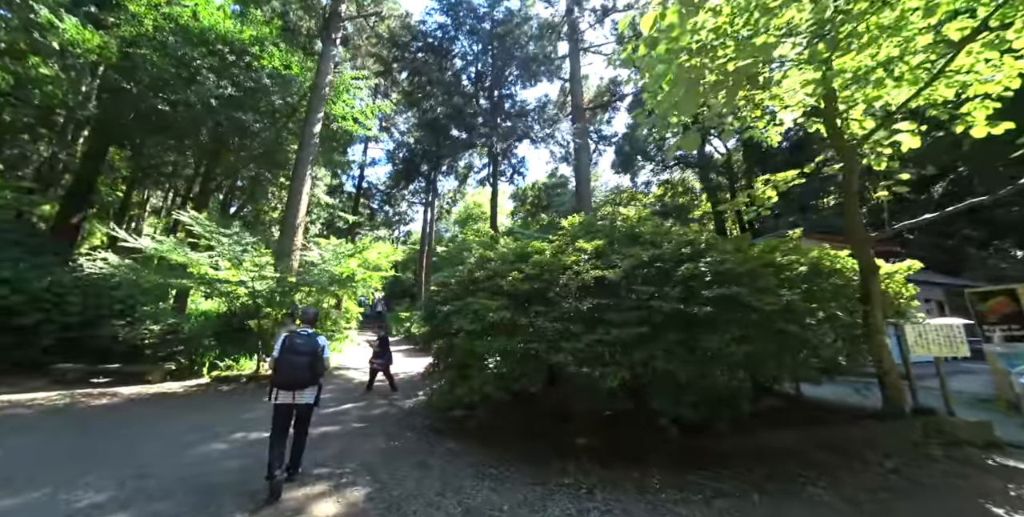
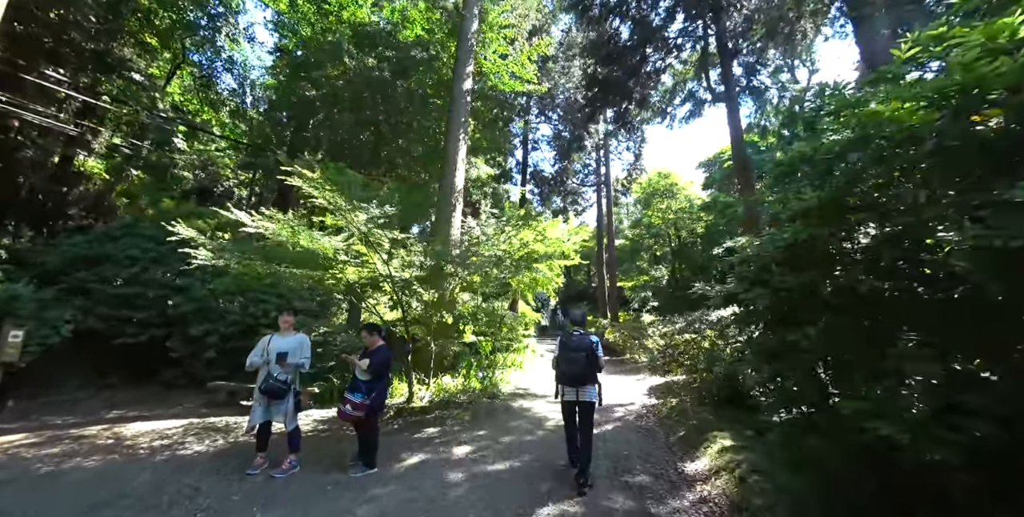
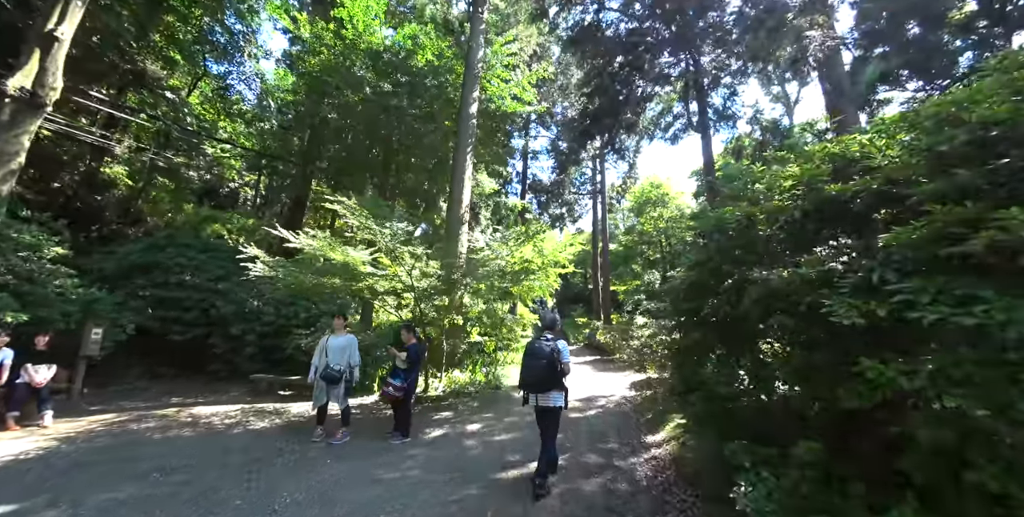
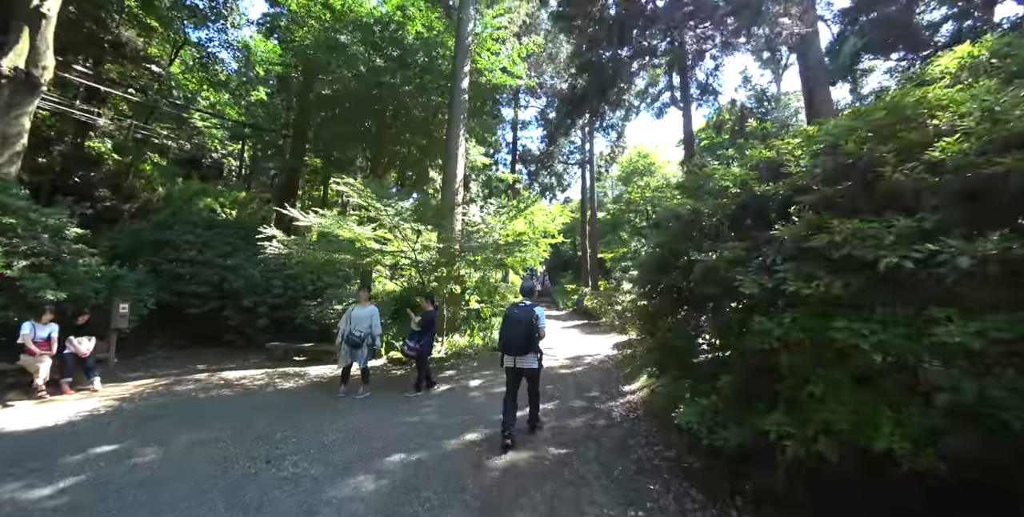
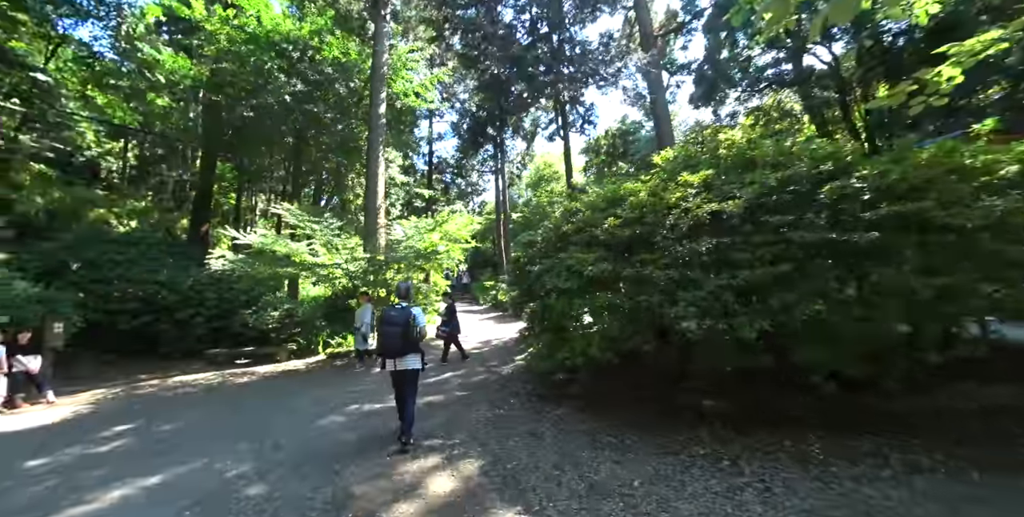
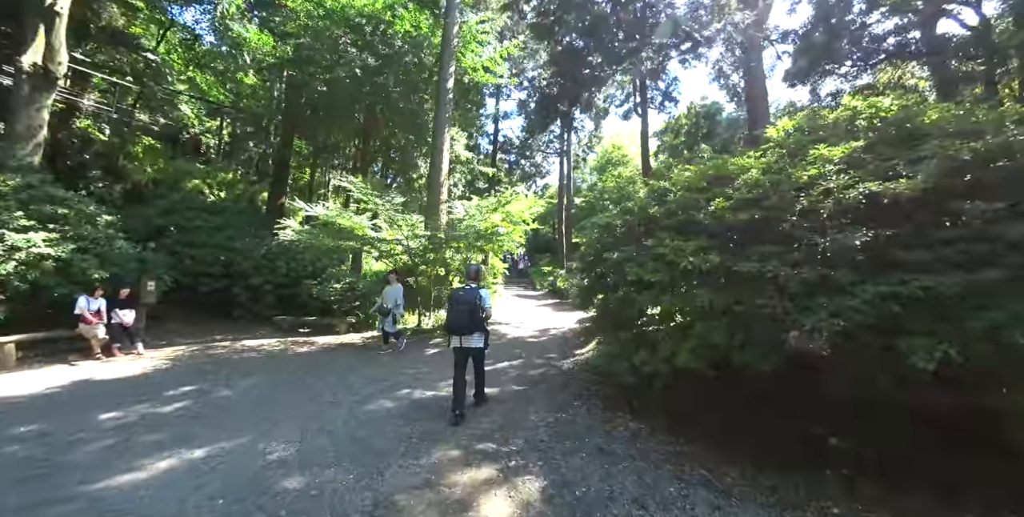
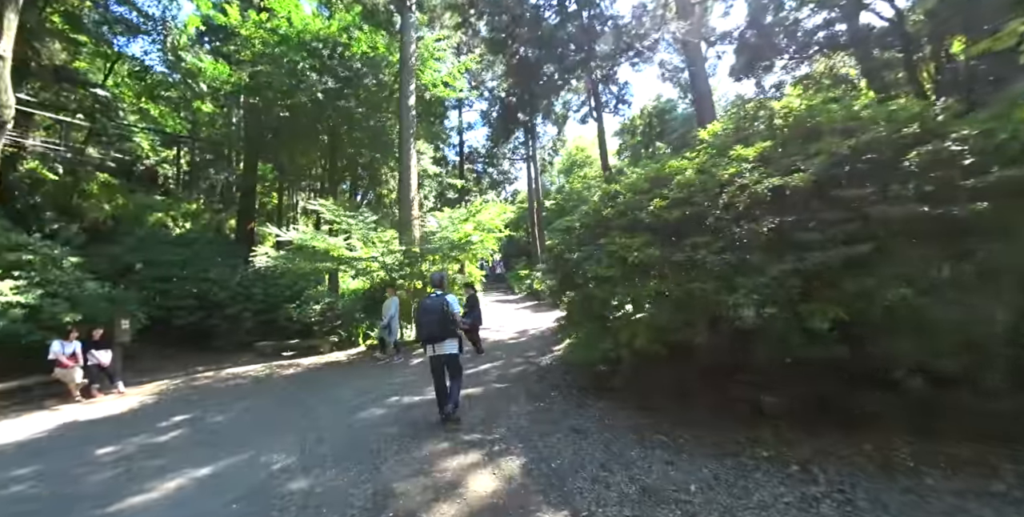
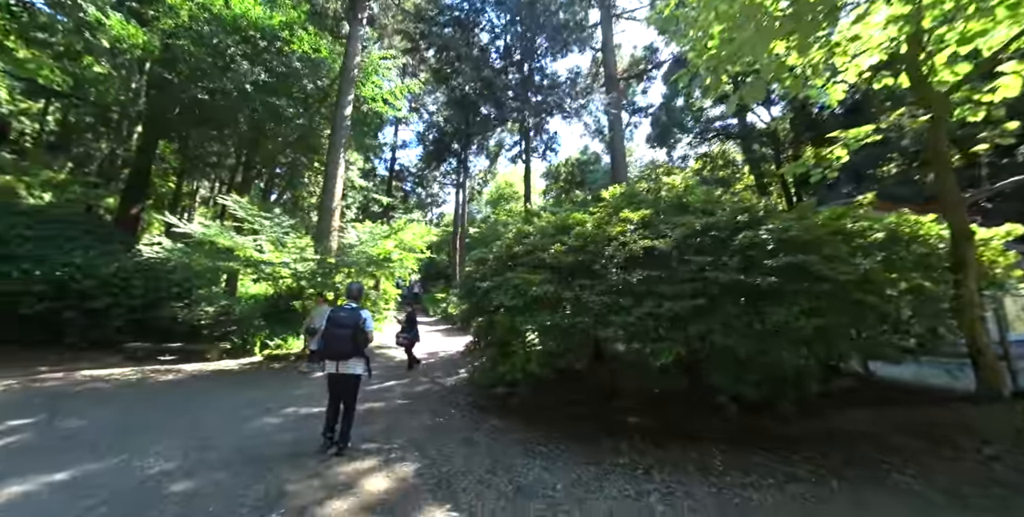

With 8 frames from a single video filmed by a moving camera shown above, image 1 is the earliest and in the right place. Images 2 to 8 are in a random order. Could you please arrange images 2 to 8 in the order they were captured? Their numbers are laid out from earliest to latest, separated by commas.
8, 5, 7, 6, 4, 3, 2
